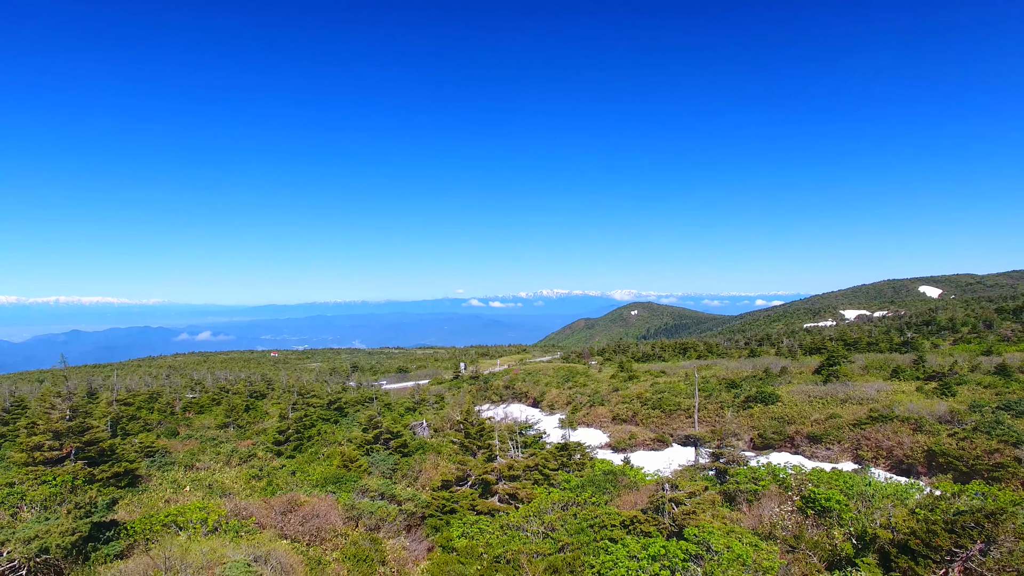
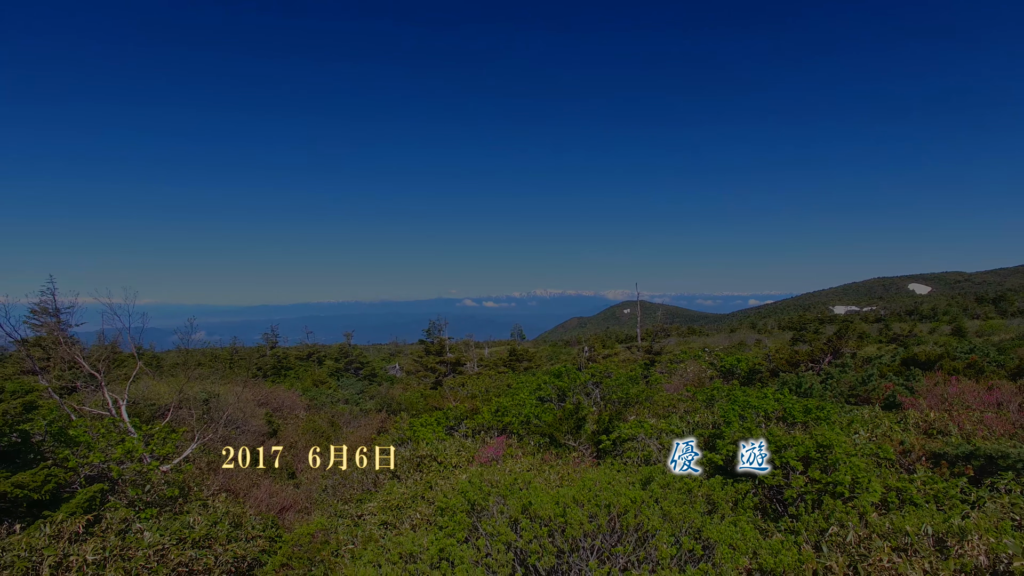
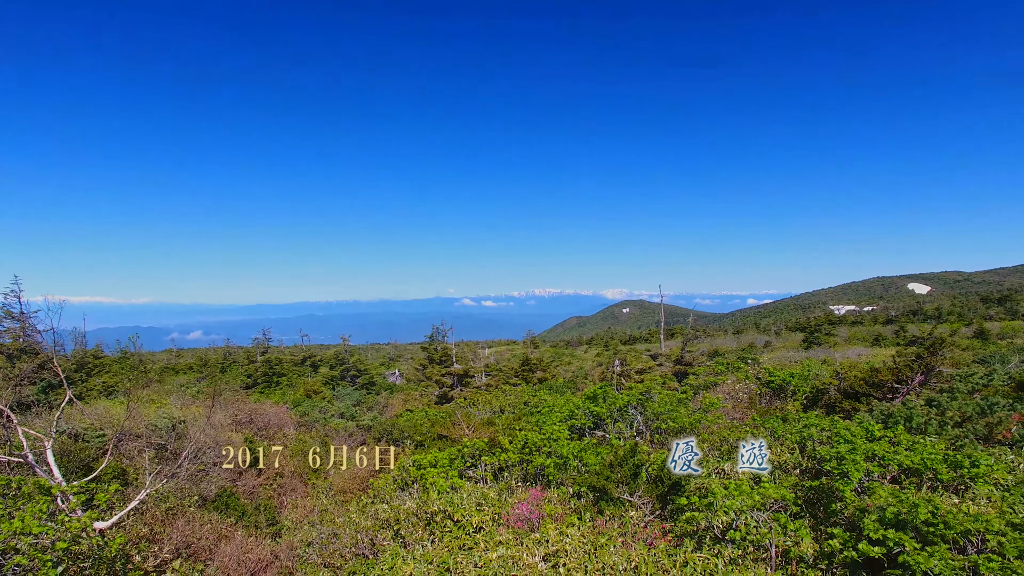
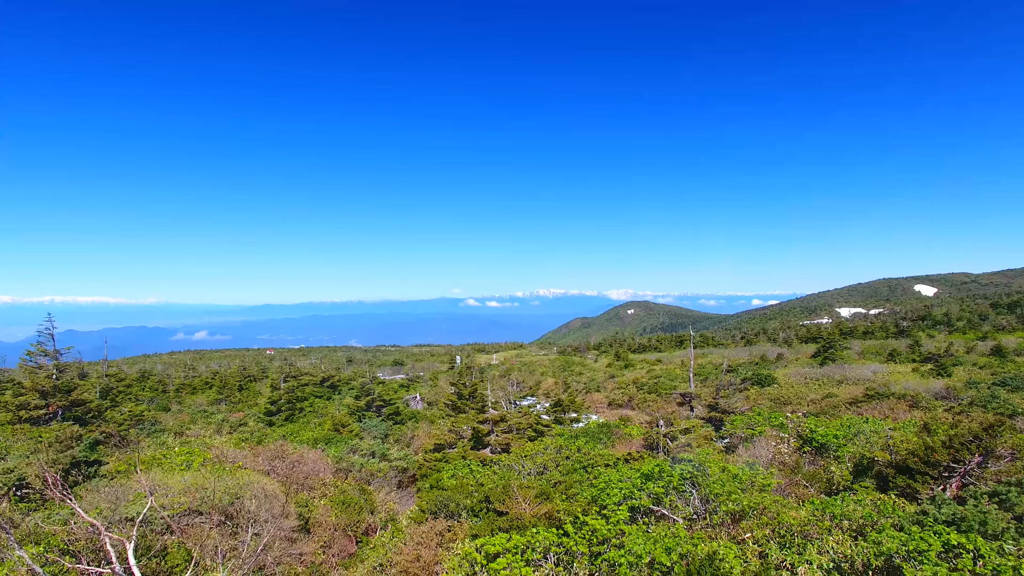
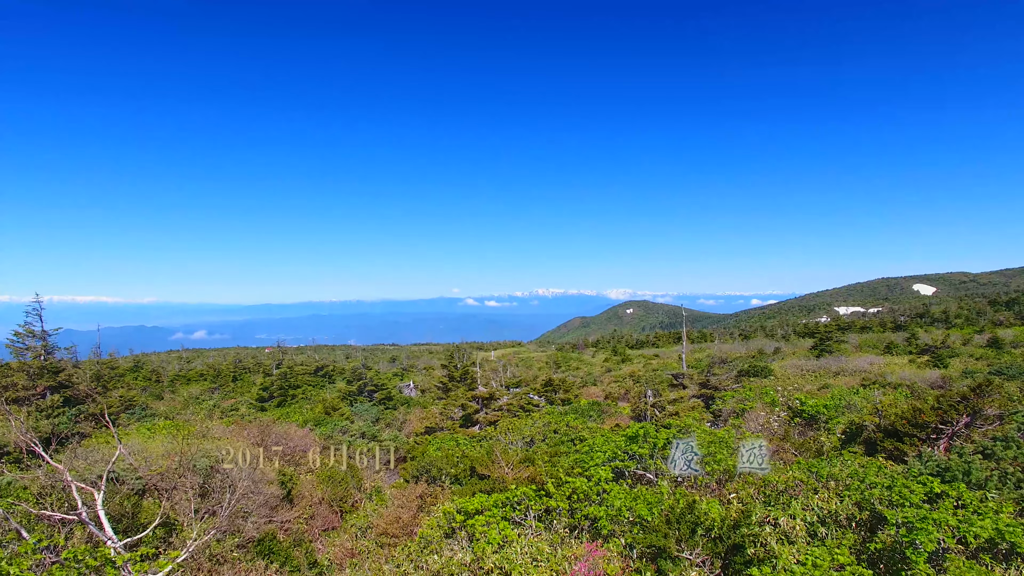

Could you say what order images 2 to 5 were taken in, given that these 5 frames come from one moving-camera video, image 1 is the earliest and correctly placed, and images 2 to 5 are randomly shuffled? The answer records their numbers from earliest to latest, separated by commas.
4, 5, 3, 2
